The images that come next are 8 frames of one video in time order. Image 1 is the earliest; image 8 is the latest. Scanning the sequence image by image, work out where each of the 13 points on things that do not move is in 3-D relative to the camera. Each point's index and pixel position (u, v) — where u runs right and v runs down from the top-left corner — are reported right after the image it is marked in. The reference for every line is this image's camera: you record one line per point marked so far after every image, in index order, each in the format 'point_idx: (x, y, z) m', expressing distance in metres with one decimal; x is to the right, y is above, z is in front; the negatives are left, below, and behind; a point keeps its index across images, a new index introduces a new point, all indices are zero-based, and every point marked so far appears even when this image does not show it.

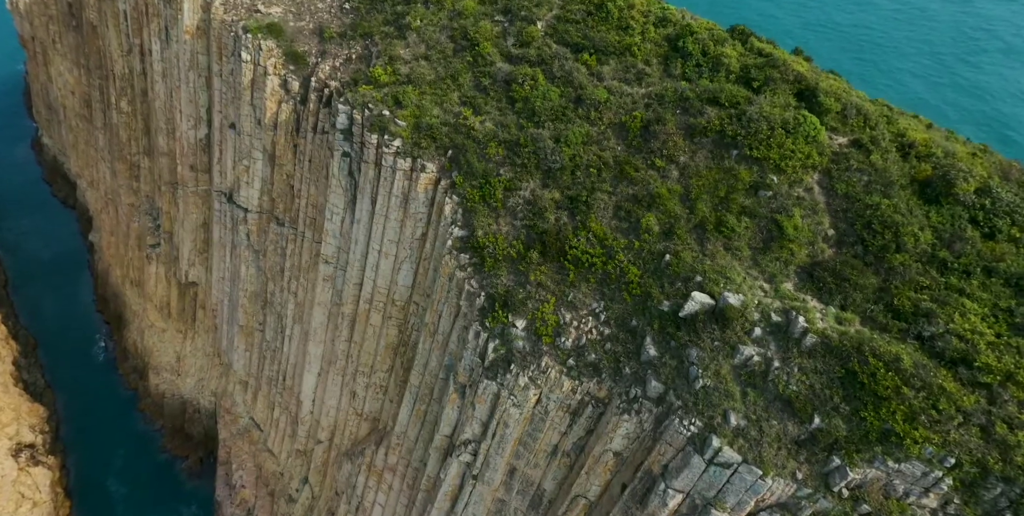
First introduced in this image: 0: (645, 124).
0: (+3.5, +3.5, +17.3) m
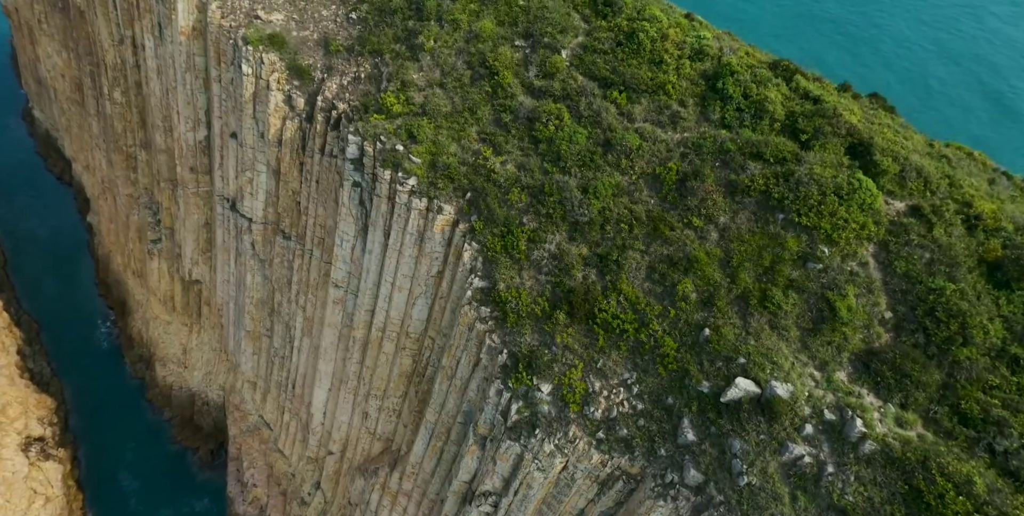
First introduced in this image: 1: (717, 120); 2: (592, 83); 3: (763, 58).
0: (+4.1, +1.9, +16.0) m
1: (+5.1, +3.4, +16.5) m
2: (+2.2, +4.7, +18.0) m
3: (+6.8, +5.3, +18.0) m
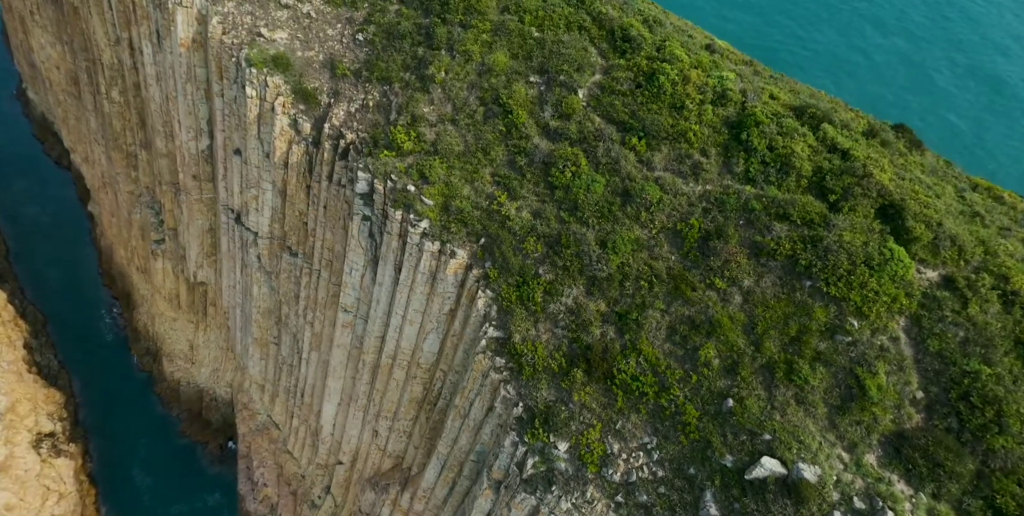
0: (+4.5, +0.6, +15.5) m
1: (+5.5, +2.0, +15.9) m
2: (+2.6, +3.4, +17.4) m
3: (+7.2, +4.0, +17.3) m
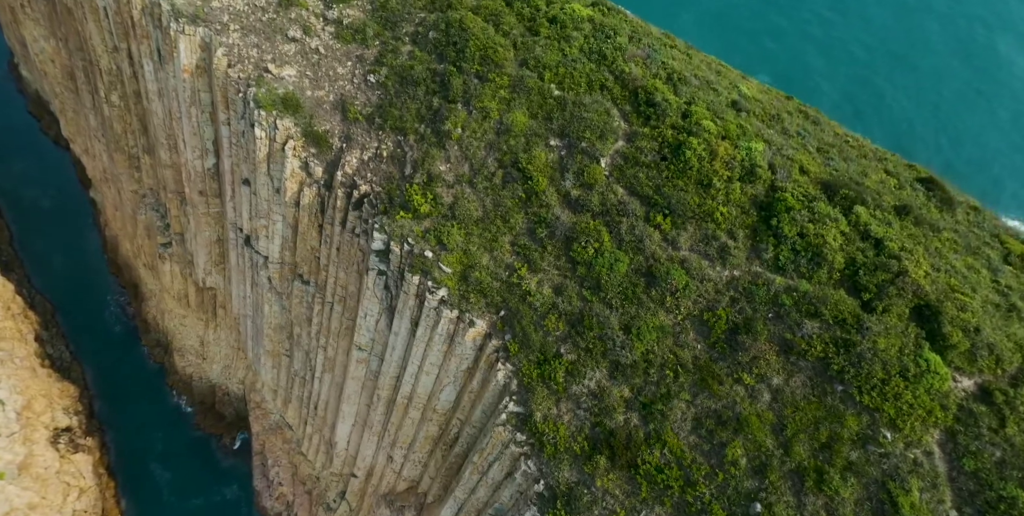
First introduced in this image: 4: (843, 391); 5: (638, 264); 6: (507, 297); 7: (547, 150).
0: (+5.0, -1.5, +15.2) m
1: (+6.1, 0.0, +15.4) m
2: (+3.1, +1.4, +16.9) m
3: (+7.8, +2.0, +16.7) m
4: (+7.0, -2.8, +13.9) m
5: (+3.1, -0.1, +16.4) m
6: (-0.1, -1.0, +17.4) m
7: (+1.0, +3.0, +18.2) m
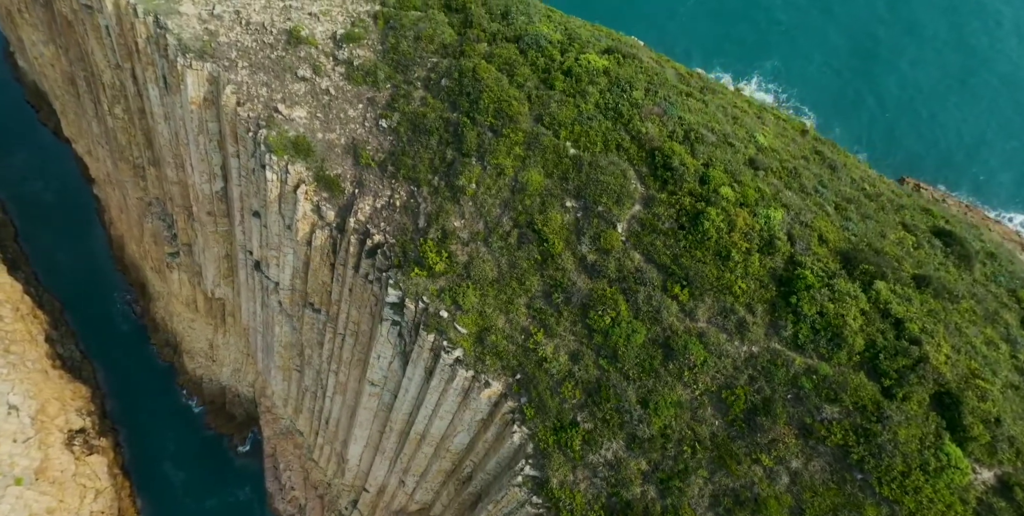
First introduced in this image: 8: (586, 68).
0: (+5.4, -3.3, +15.2) m
1: (+6.5, -1.8, +15.4) m
2: (+3.5, -0.3, +16.8) m
3: (+8.2, +0.2, +16.6) m
4: (+7.4, -4.6, +14.0) m
5: (+3.5, -1.9, +16.4) m
6: (+0.3, -2.7, +17.4) m
7: (+1.4, +1.3, +18.1) m
8: (+2.2, +5.7, +19.9) m
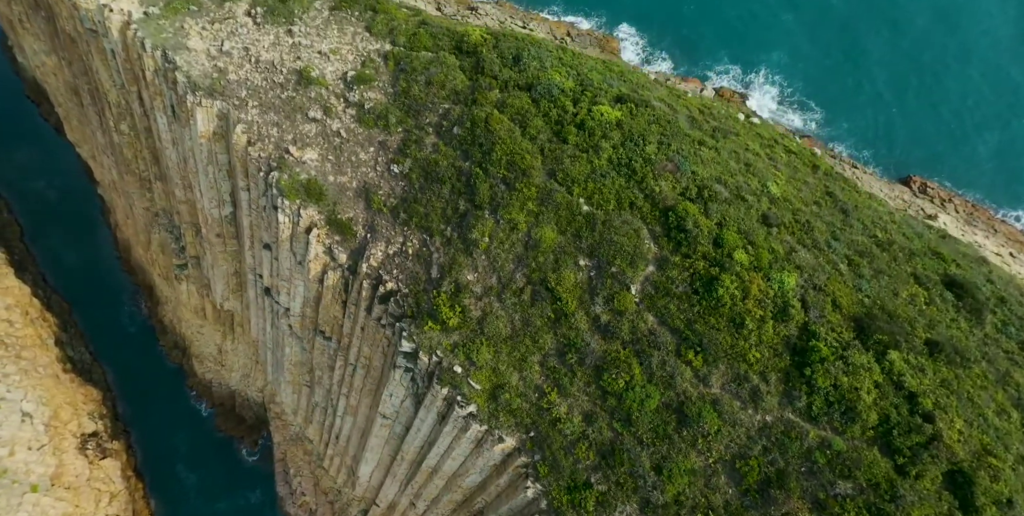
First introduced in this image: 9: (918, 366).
0: (+5.8, -5.0, +15.4) m
1: (+6.8, -3.5, +15.5) m
2: (+3.9, -1.9, +16.9) m
3: (+8.5, -1.4, +16.6) m
4: (+7.8, -6.3, +14.2) m
5: (+3.9, -3.5, +16.5) m
6: (+0.7, -4.4, +17.6) m
7: (+1.8, -0.3, +18.2) m
8: (+2.6, +4.1, +19.8) m
9: (+9.7, -2.5, +15.9) m
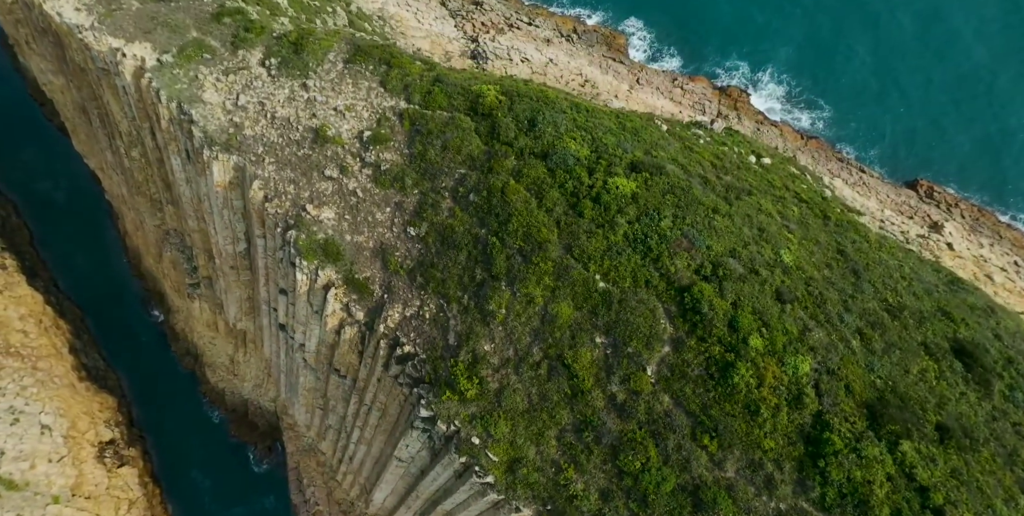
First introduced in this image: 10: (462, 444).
0: (+6.3, -7.3, +15.8) m
1: (+7.3, -5.7, +15.9) m
2: (+4.4, -4.1, +17.2) m
3: (+9.0, -3.6, +16.9) m
4: (+8.2, -8.6, +14.7) m
5: (+4.4, -5.8, +16.9) m
6: (+1.2, -6.5, +18.0) m
7: (+2.2, -2.5, +18.5) m
8: (+3.1, +2.0, +20.0) m
9: (+10.2, -4.7, +16.2) m
10: (-1.4, -5.5, +19.1) m
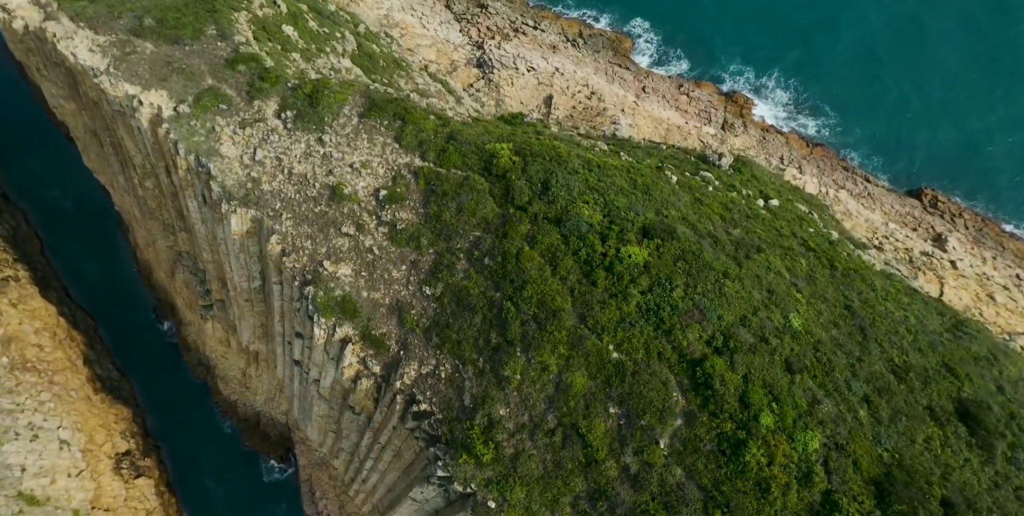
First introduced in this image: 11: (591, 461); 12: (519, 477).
0: (+6.7, -9.4, +16.4) m
1: (+7.8, -7.8, +16.4) m
2: (+4.8, -6.2, +17.7) m
3: (+9.5, -5.7, +17.4) m
4: (+8.7, -10.7, +15.2) m
5: (+4.8, -7.9, +17.4) m
6: (+1.6, -8.6, +18.6) m
7: (+2.7, -4.6, +19.0) m
8: (+3.5, 0.0, +20.4) m
9: (+10.7, -6.8, +16.7) m
10: (-1.0, -7.6, +19.6) m
11: (+2.2, -5.8, +18.9) m
12: (+0.2, -6.6, +19.3) m
